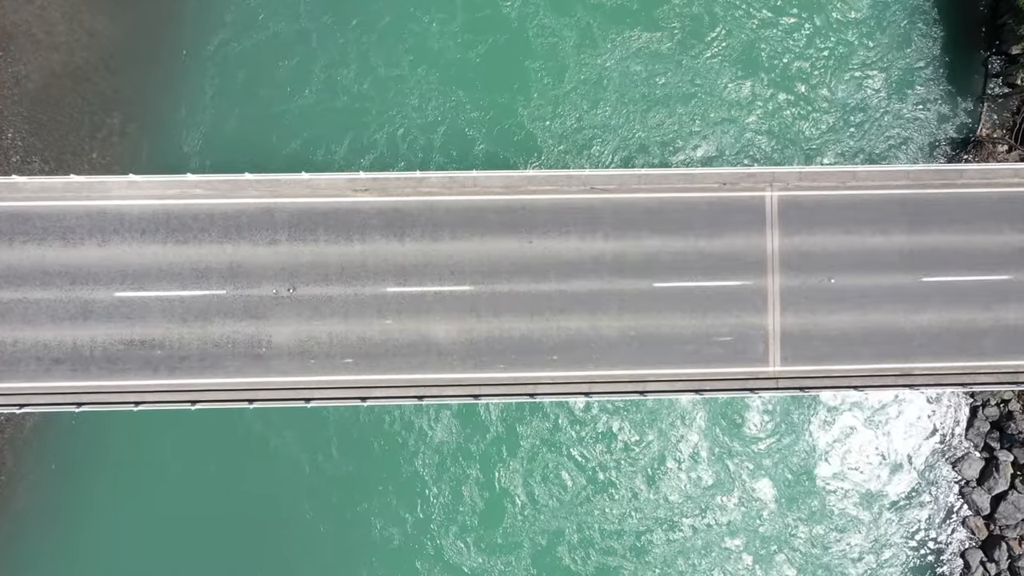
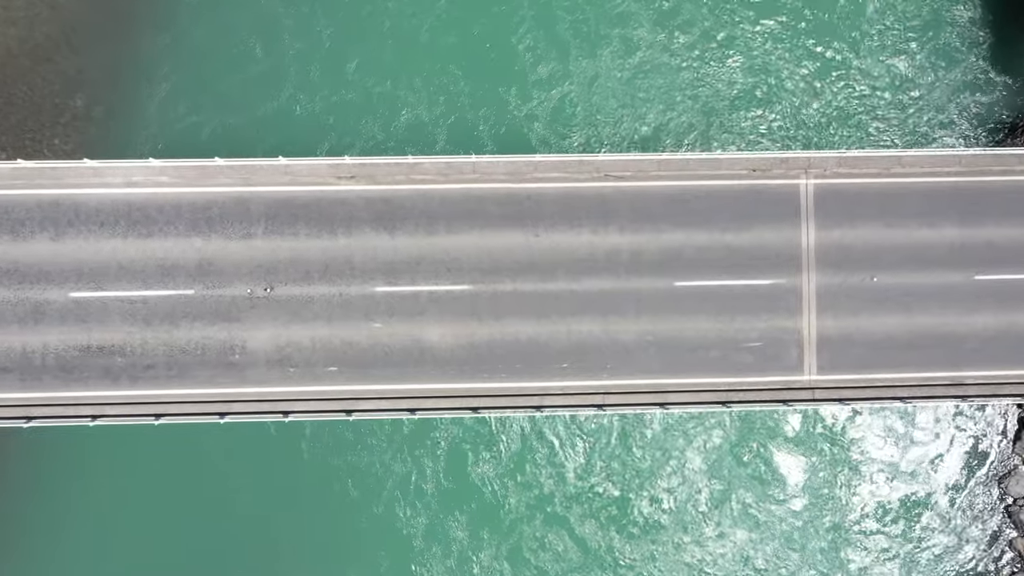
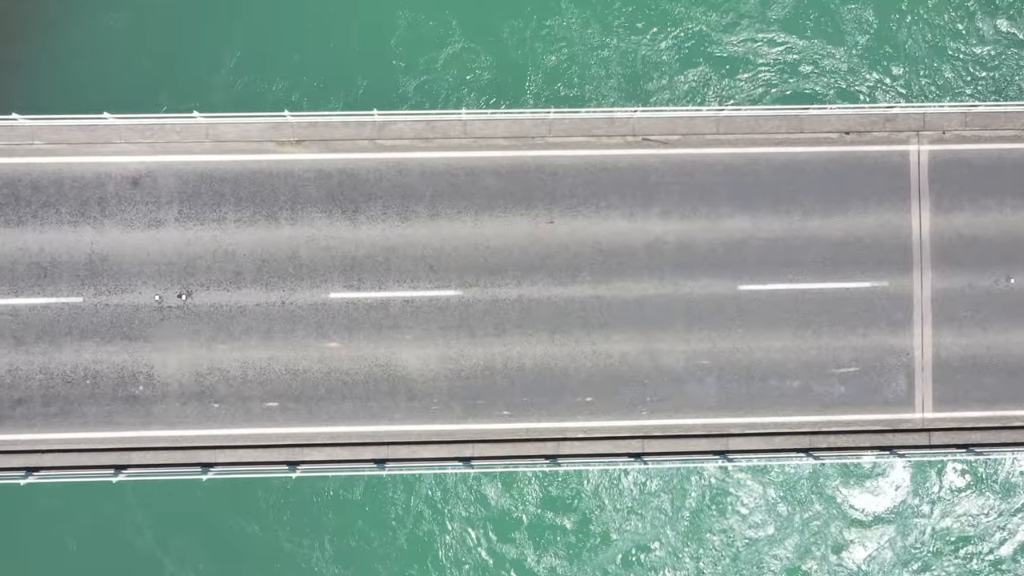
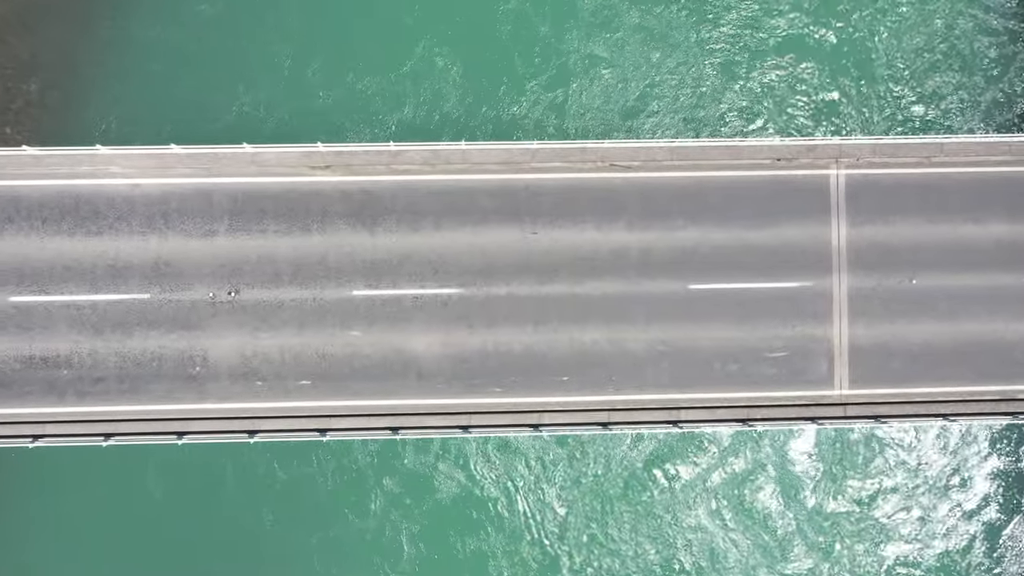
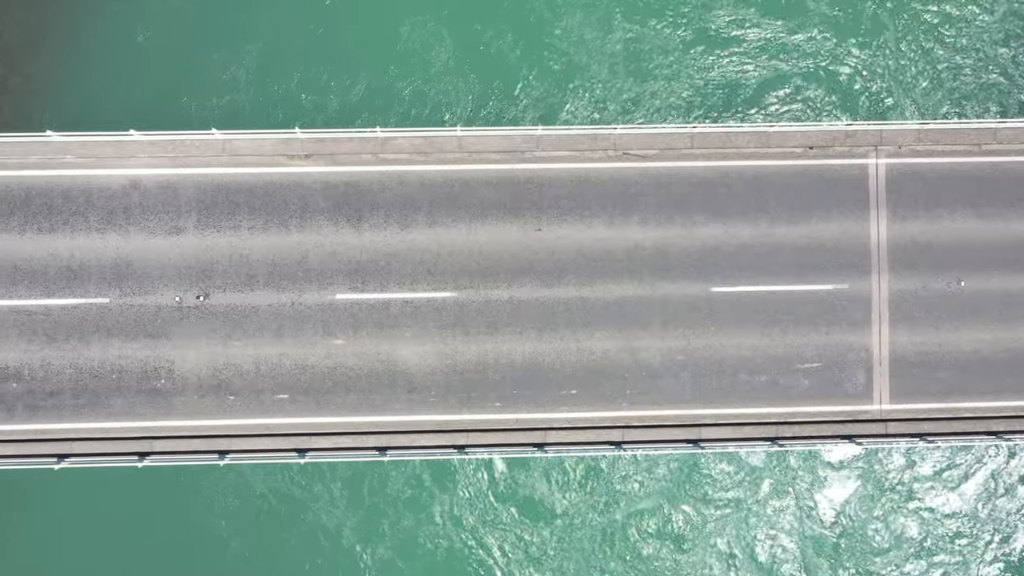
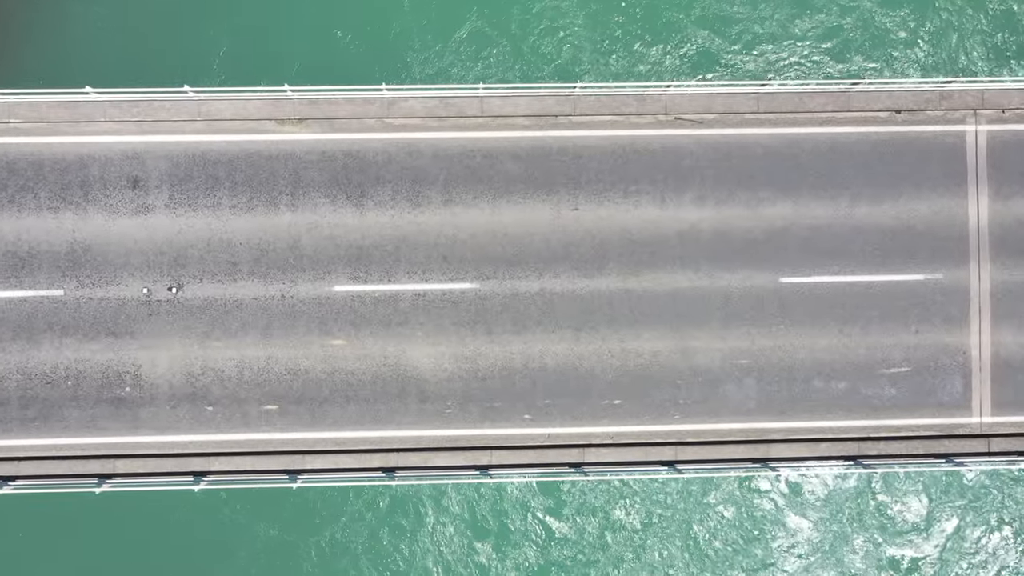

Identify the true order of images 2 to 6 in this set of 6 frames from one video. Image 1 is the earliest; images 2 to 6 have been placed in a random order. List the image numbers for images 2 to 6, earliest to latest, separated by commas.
2, 4, 5, 3, 6
